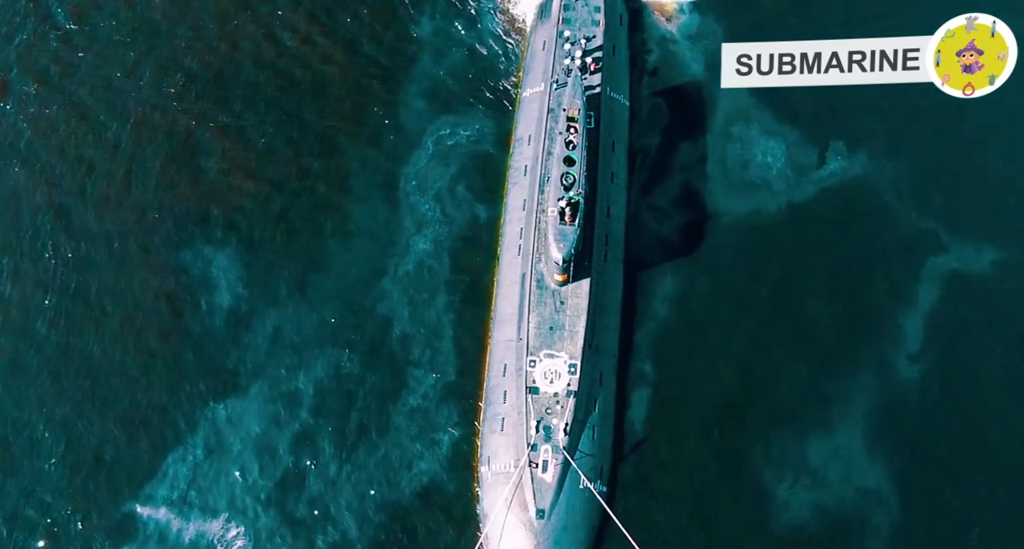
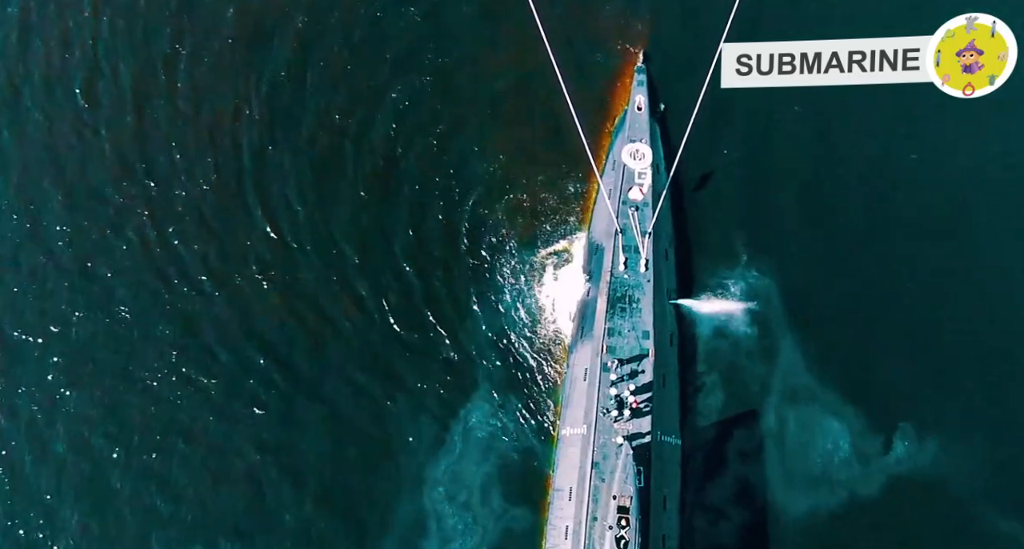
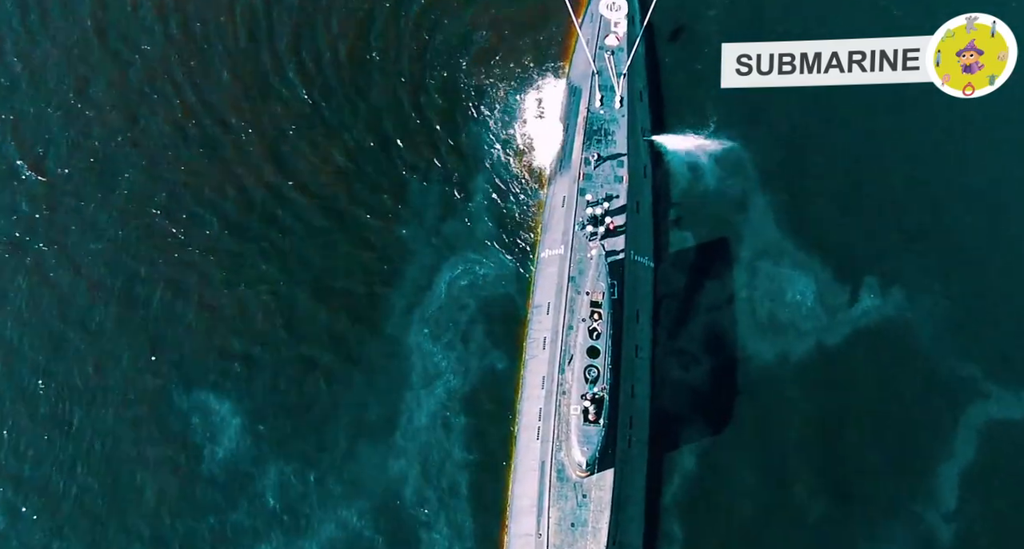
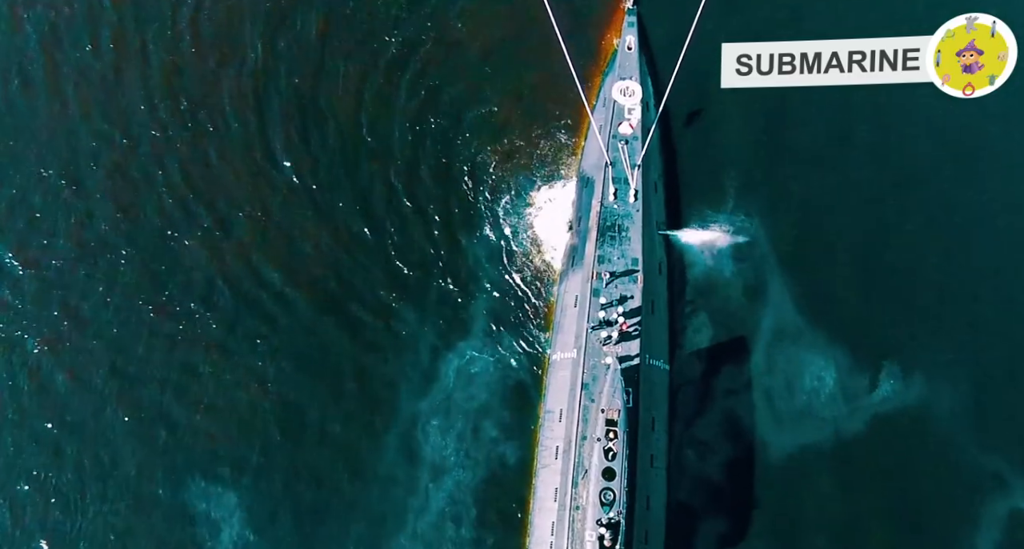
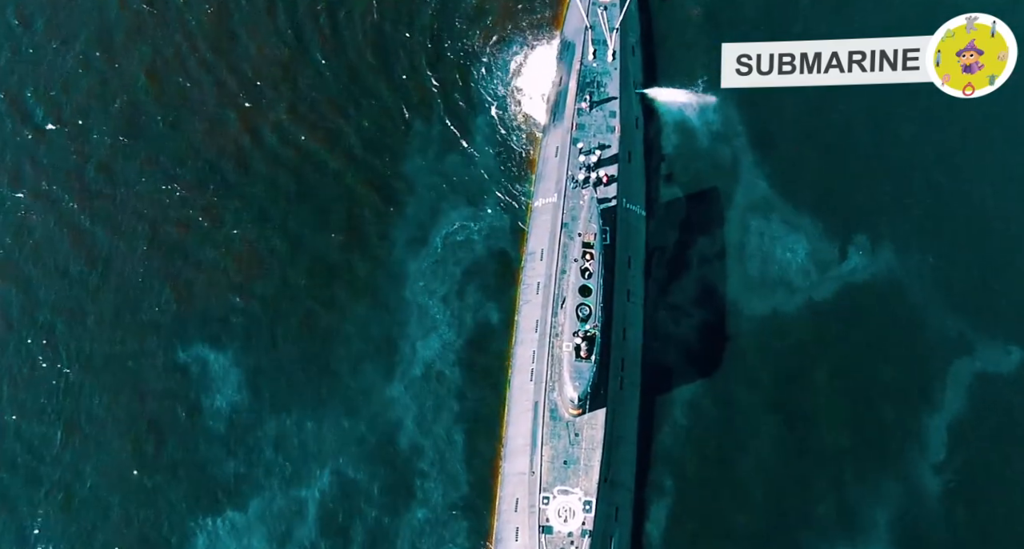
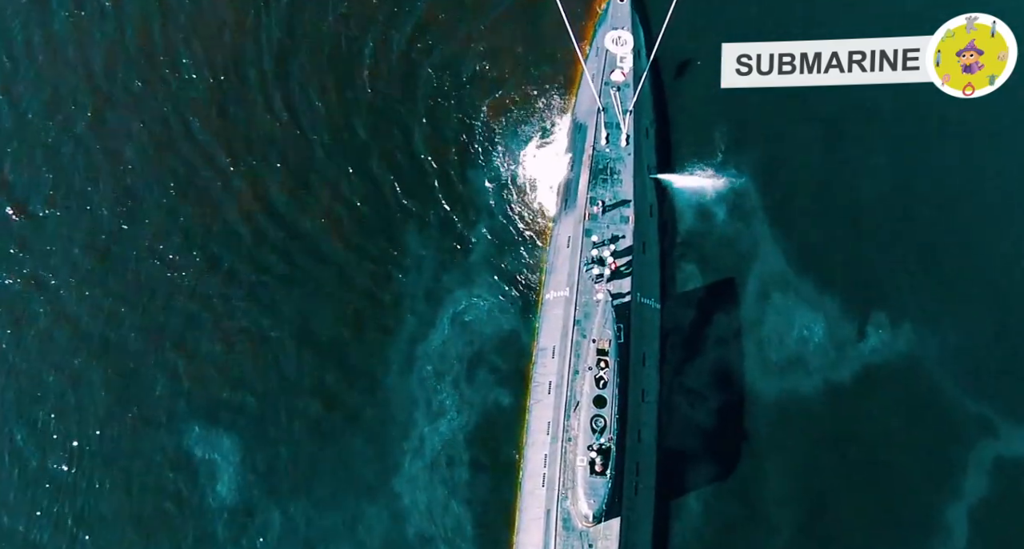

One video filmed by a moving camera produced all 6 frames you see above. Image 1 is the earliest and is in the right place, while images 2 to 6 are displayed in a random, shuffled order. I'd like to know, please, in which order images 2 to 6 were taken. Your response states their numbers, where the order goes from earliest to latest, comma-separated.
5, 3, 6, 4, 2
